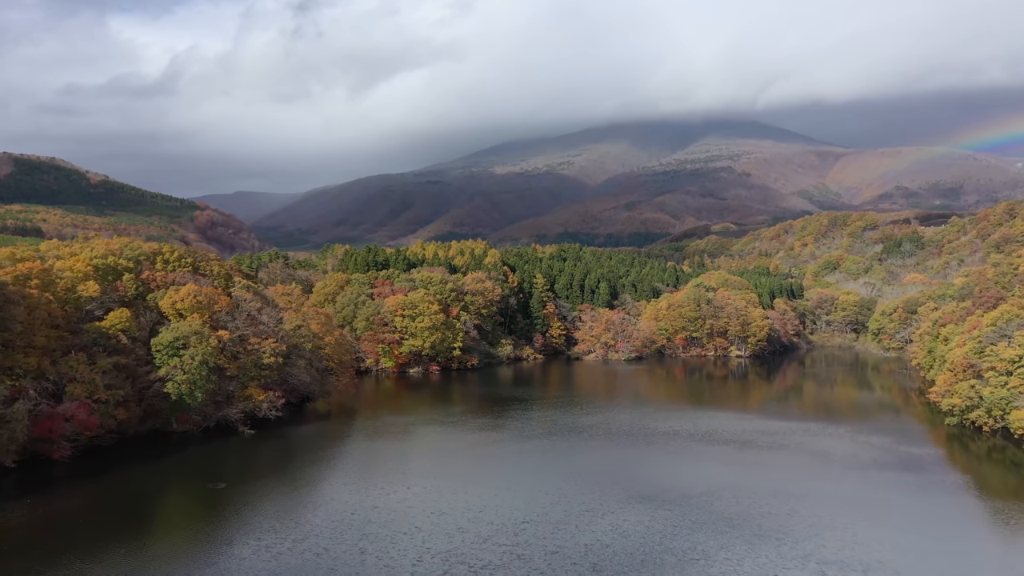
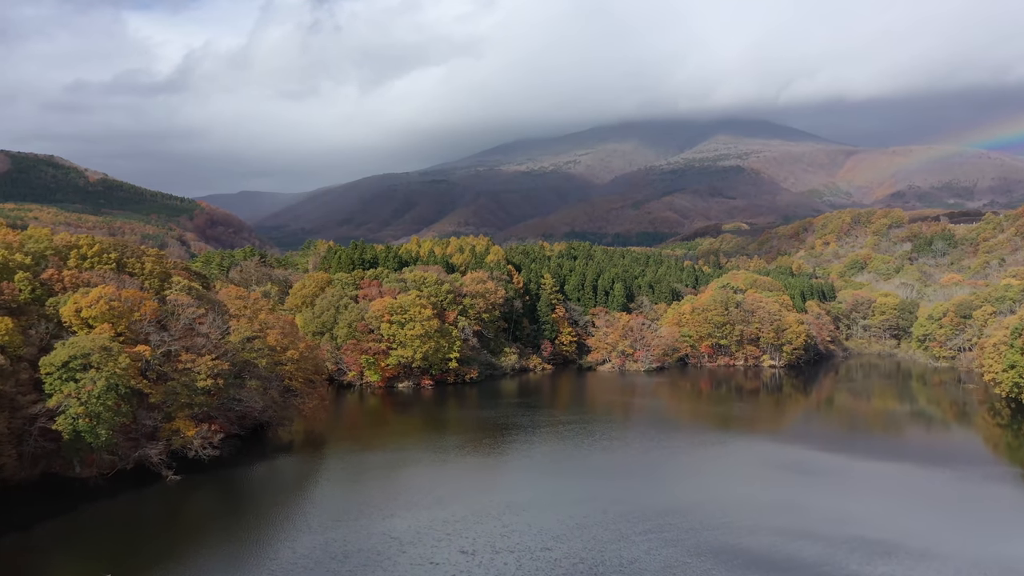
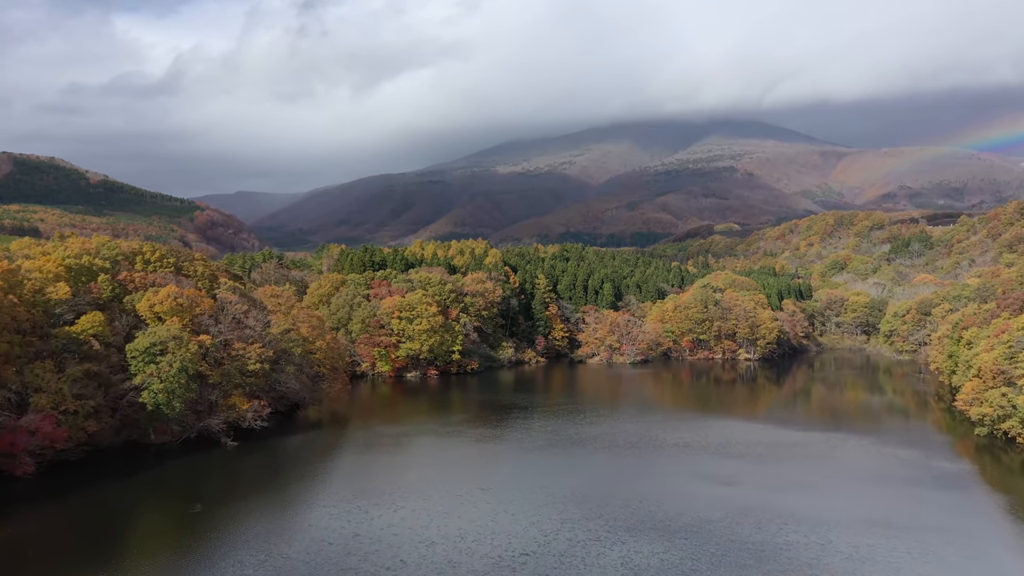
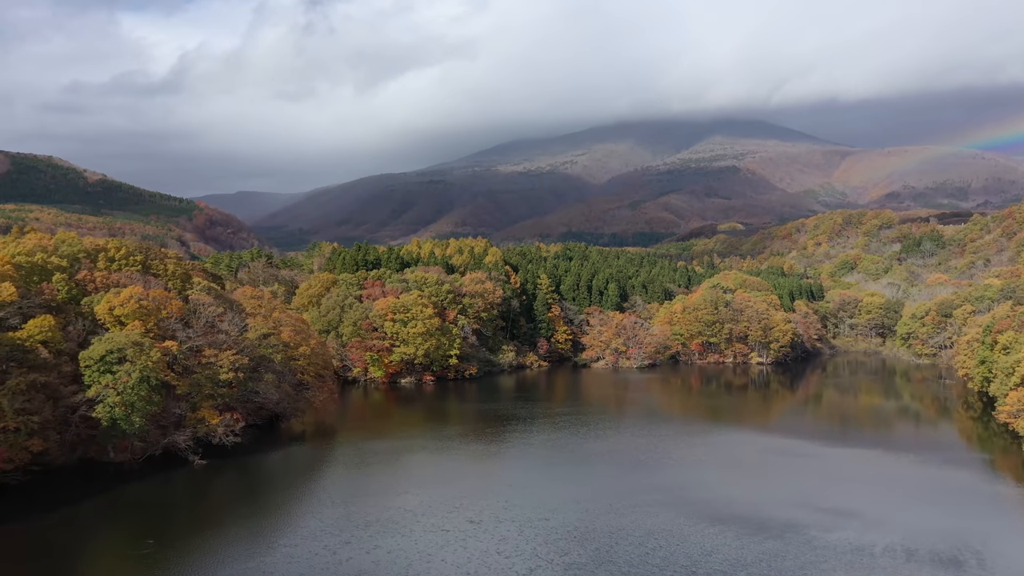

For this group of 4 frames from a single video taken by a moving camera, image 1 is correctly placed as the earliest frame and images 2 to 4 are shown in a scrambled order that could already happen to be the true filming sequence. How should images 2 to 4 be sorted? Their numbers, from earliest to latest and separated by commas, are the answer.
3, 4, 2
